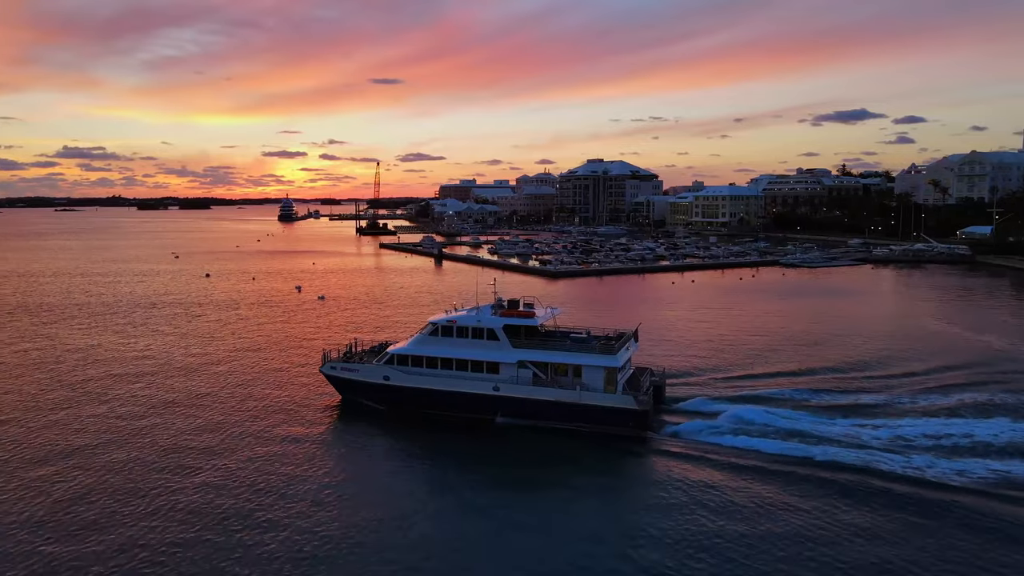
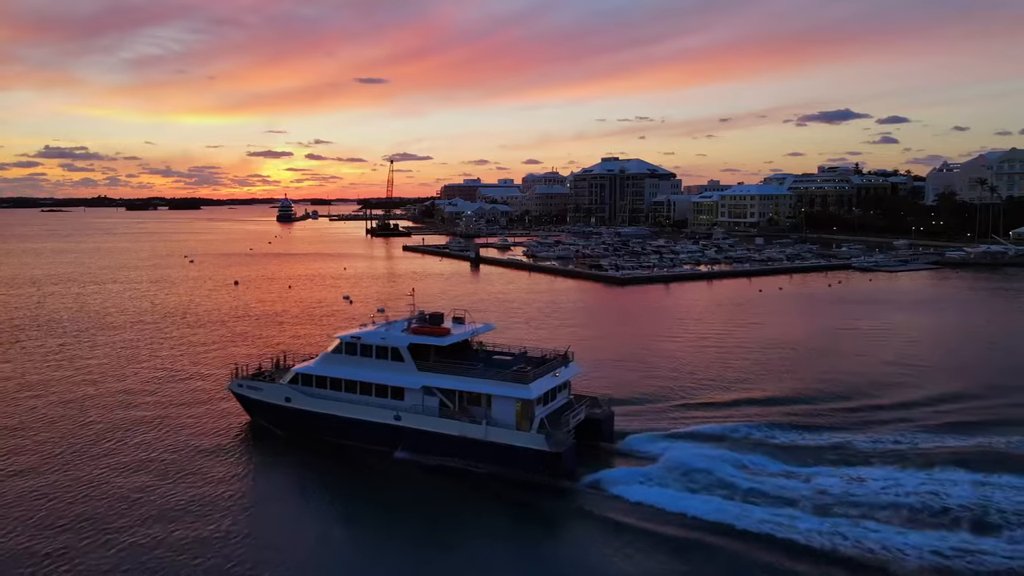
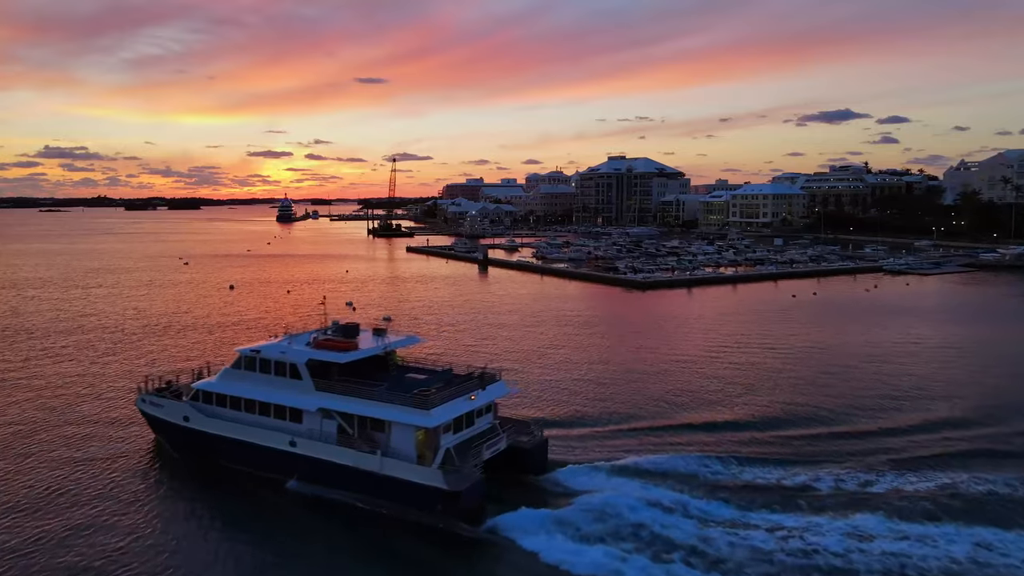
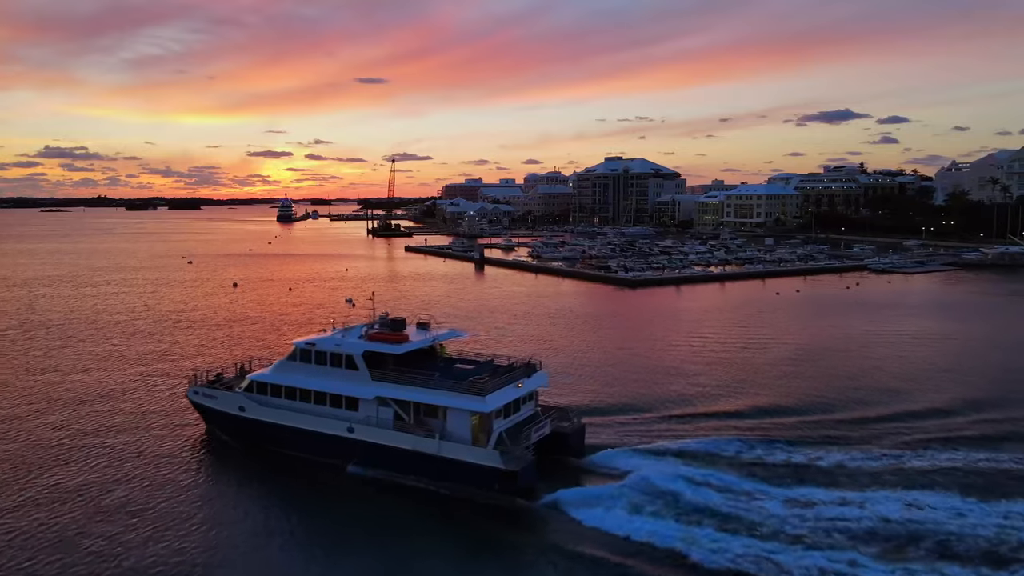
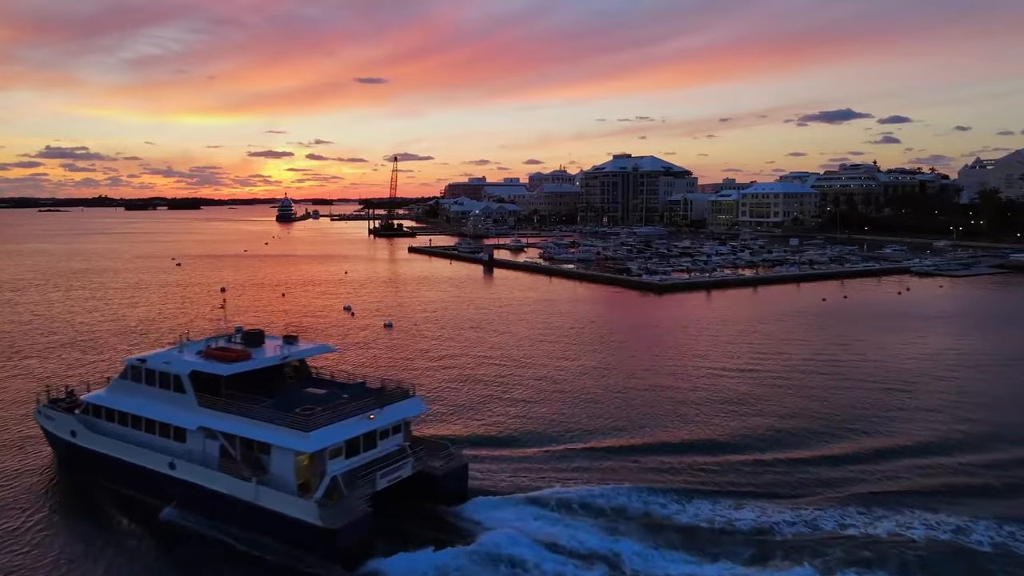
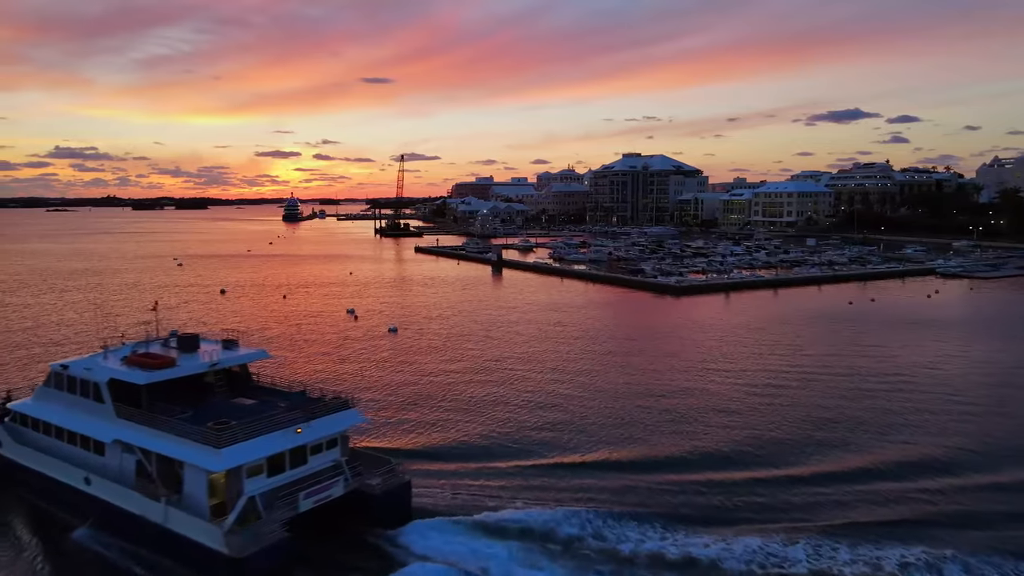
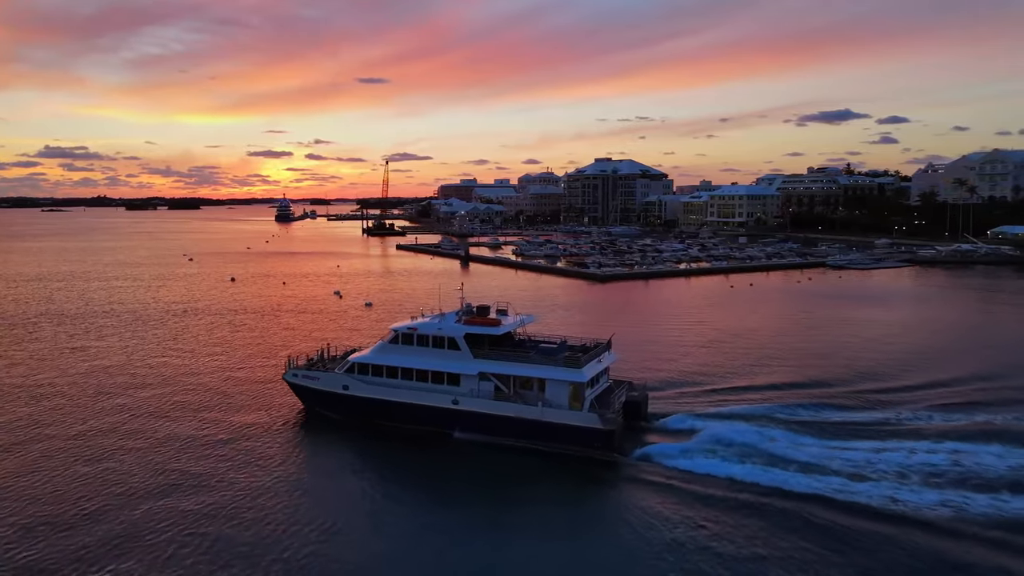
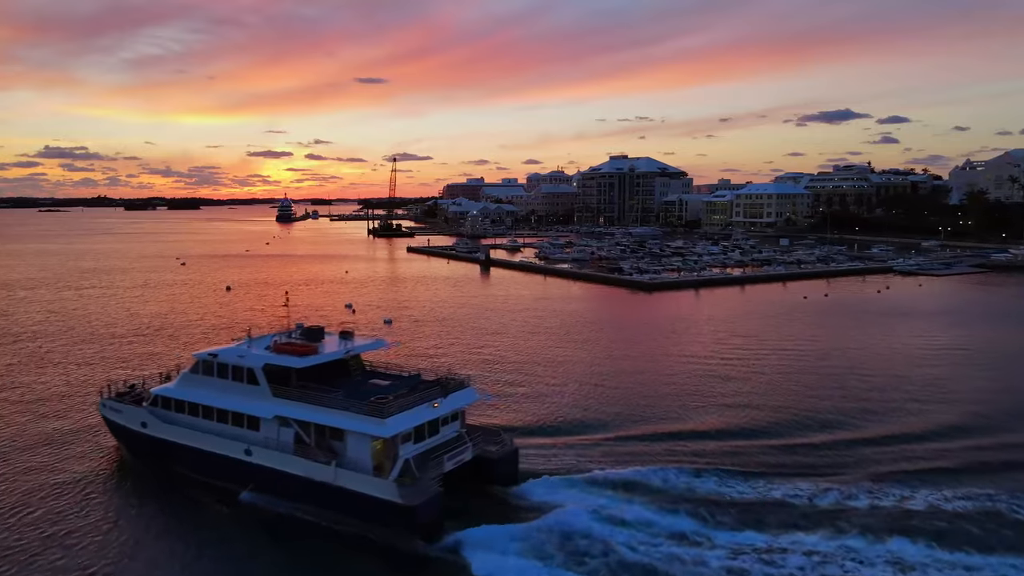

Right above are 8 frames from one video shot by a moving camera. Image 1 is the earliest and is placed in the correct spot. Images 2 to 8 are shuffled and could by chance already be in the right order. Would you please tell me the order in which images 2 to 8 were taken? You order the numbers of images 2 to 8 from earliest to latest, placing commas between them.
7, 2, 4, 3, 8, 5, 6
